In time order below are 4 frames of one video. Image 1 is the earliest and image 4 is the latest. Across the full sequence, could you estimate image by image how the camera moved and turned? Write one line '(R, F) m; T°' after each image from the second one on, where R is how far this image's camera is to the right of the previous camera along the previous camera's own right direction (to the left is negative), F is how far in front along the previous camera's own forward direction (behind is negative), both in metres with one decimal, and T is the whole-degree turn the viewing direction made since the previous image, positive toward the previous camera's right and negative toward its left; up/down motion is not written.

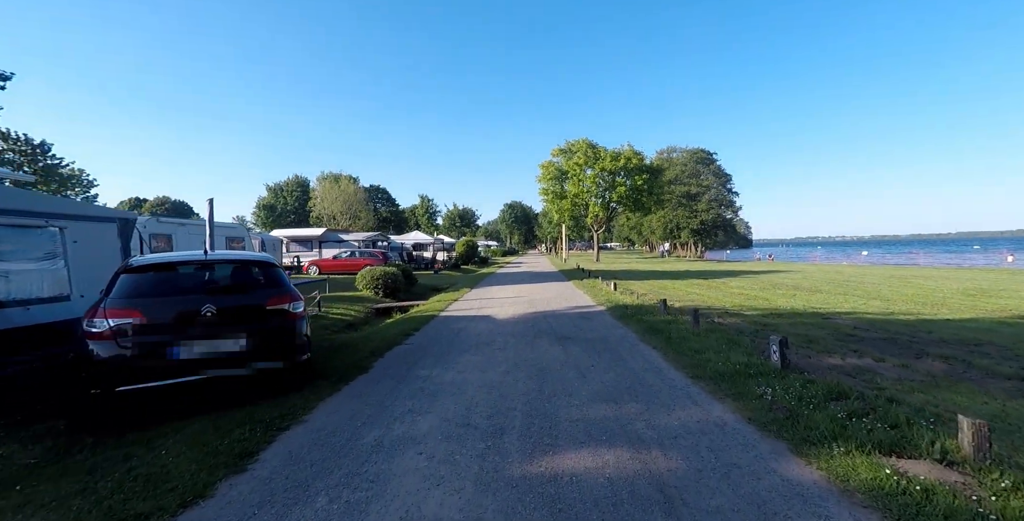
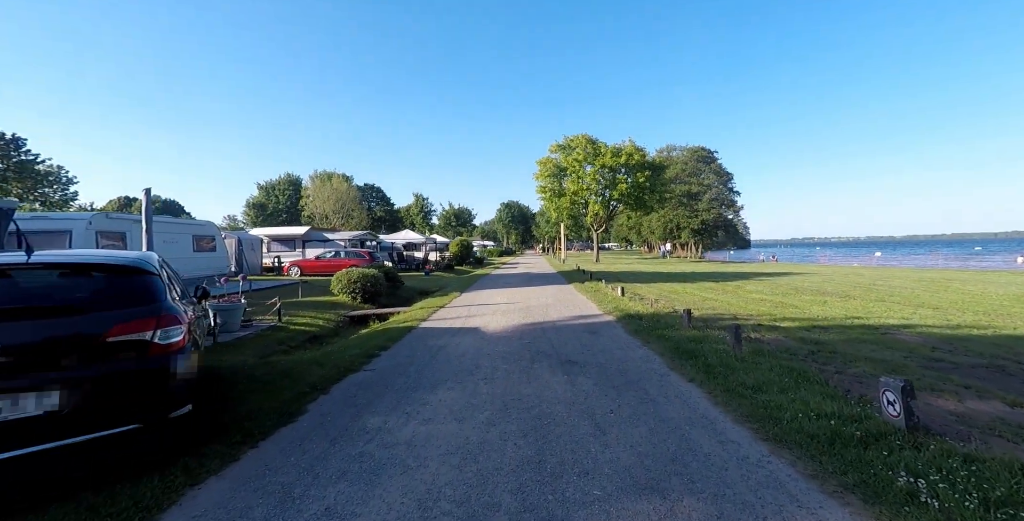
(+0.1, +1.8) m; 0°
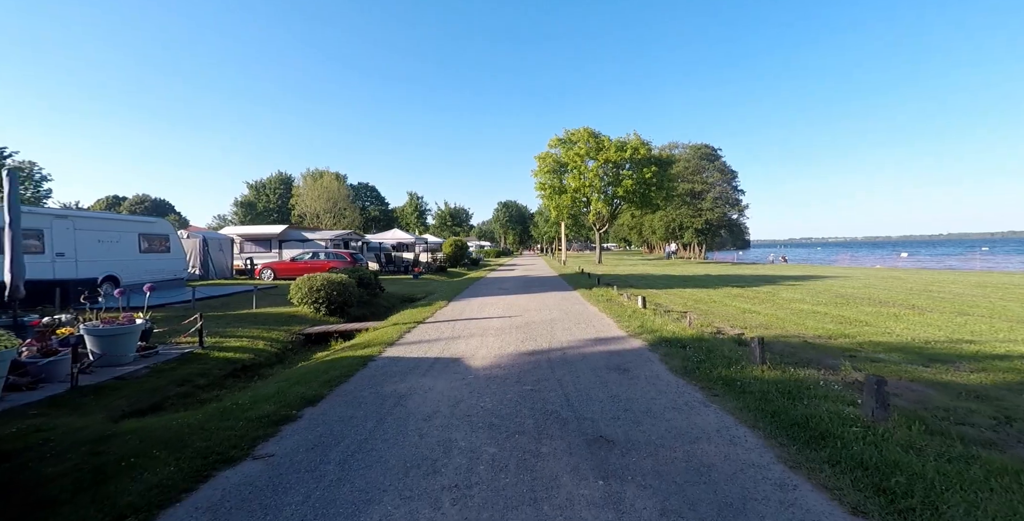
(0.0, +2.6) m; 0°
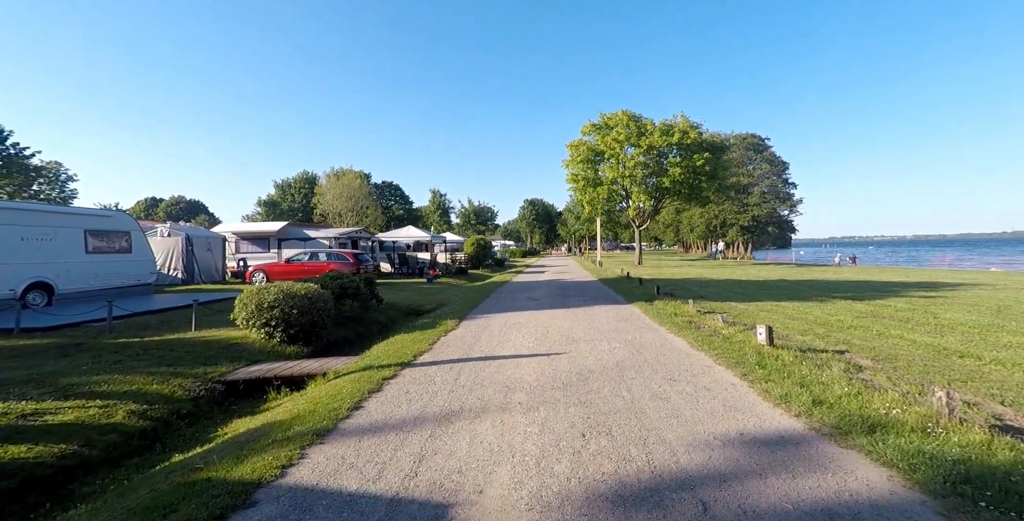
(-0.3, +4.3) m; -4°
